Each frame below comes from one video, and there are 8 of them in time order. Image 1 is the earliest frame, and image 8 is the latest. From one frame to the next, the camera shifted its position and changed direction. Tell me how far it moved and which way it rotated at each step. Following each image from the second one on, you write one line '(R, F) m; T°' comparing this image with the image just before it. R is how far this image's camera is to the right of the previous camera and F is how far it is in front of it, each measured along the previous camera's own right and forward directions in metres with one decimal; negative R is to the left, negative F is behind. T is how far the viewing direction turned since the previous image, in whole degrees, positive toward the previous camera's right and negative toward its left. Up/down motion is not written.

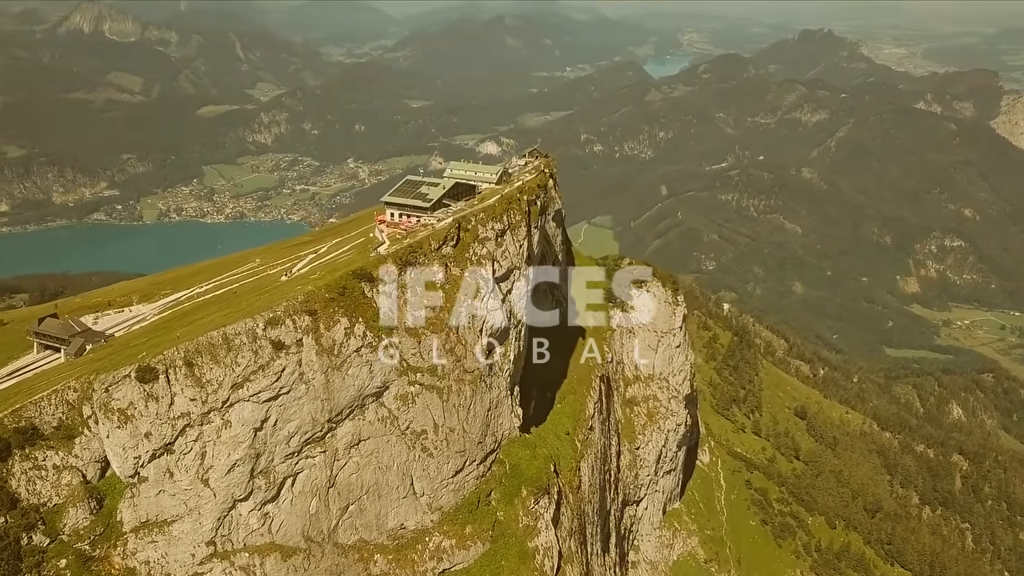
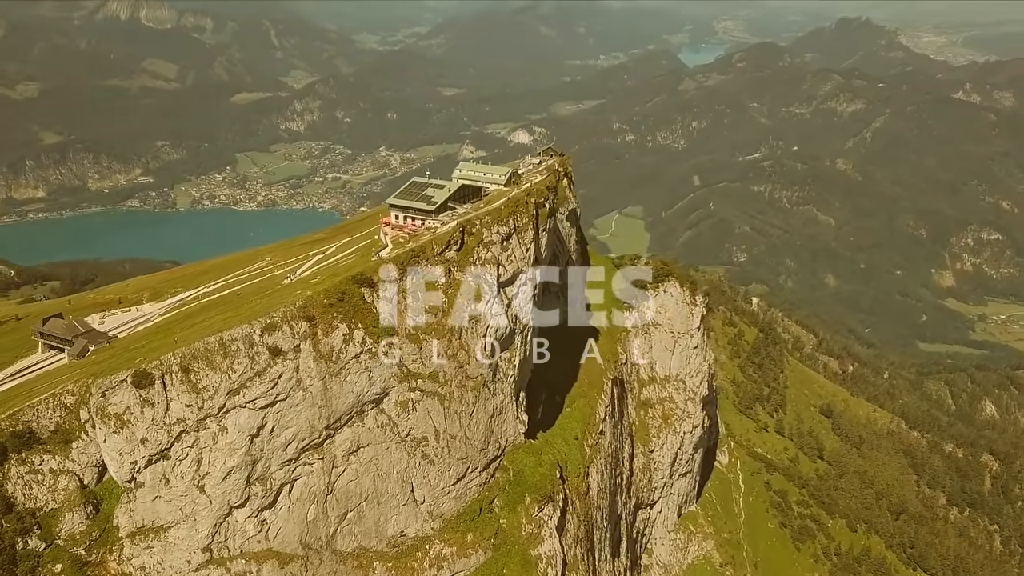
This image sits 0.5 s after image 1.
(+1.1, +0.9) m; -2°
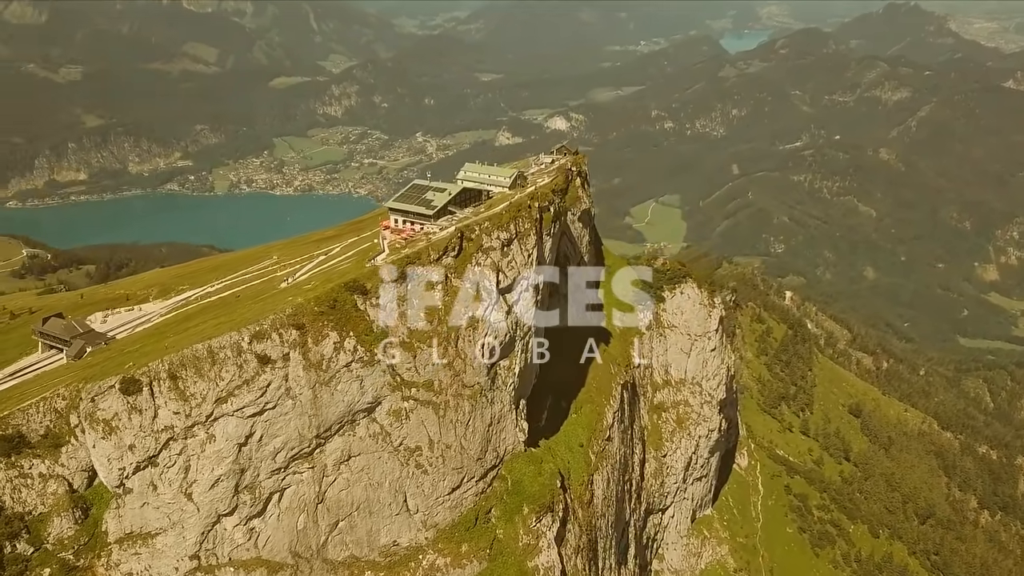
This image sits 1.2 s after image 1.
(+1.5, +0.9) m; -2°
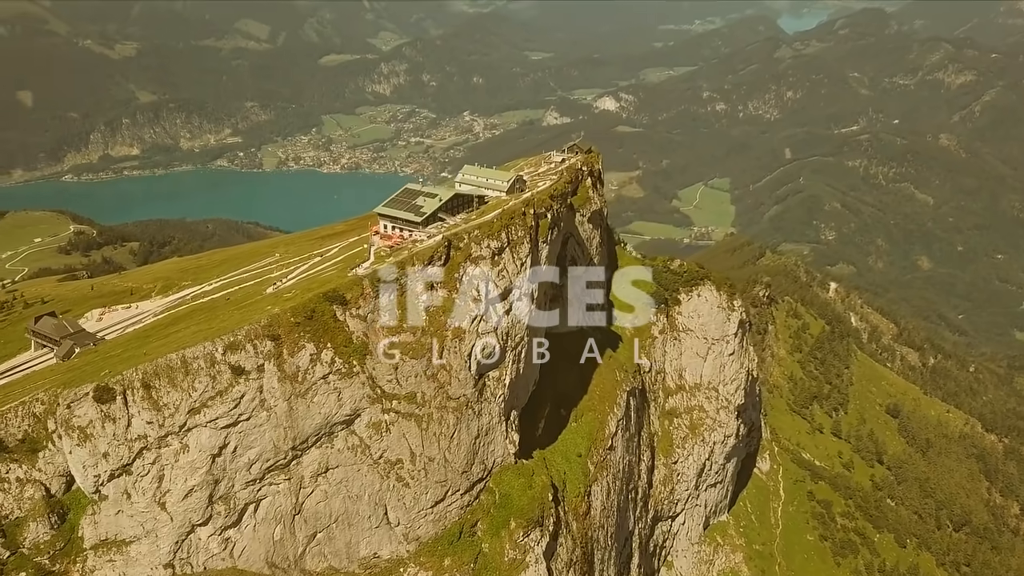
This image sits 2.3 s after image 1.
(+2.5, +1.1) m; -3°
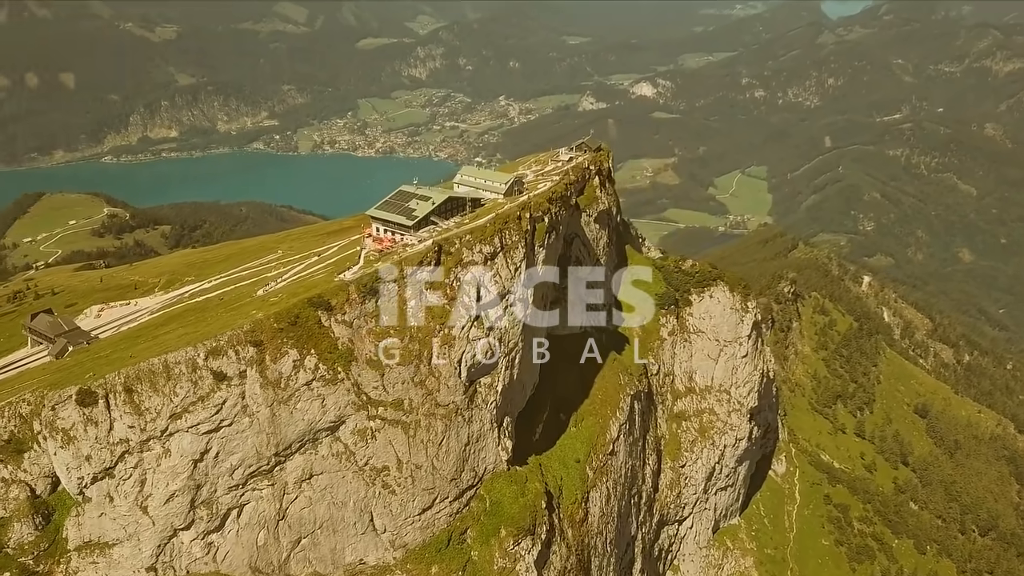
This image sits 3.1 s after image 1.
(+1.8, +0.8) m; -2°
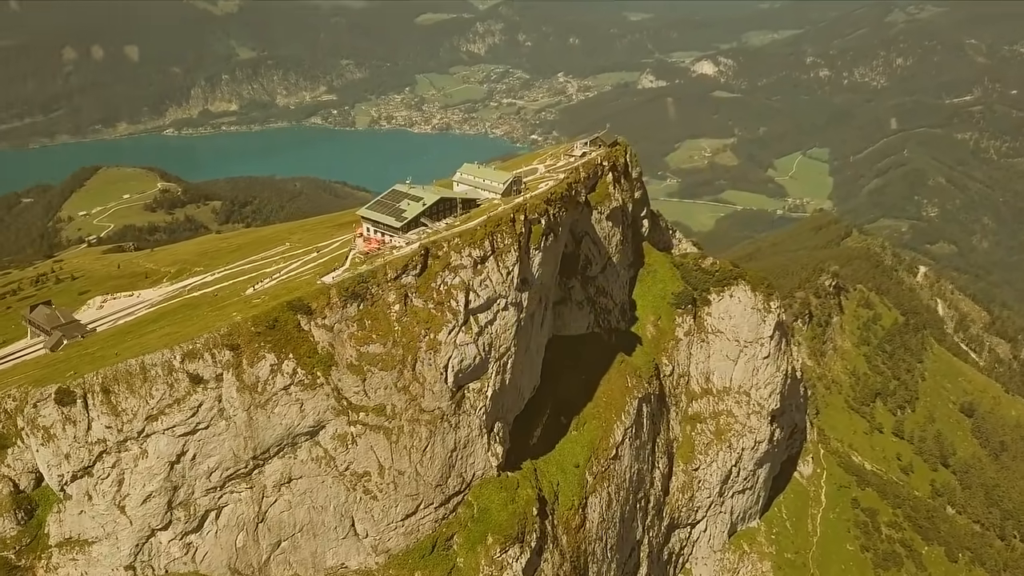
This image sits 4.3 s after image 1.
(+2.6, +1.1) m; -3°
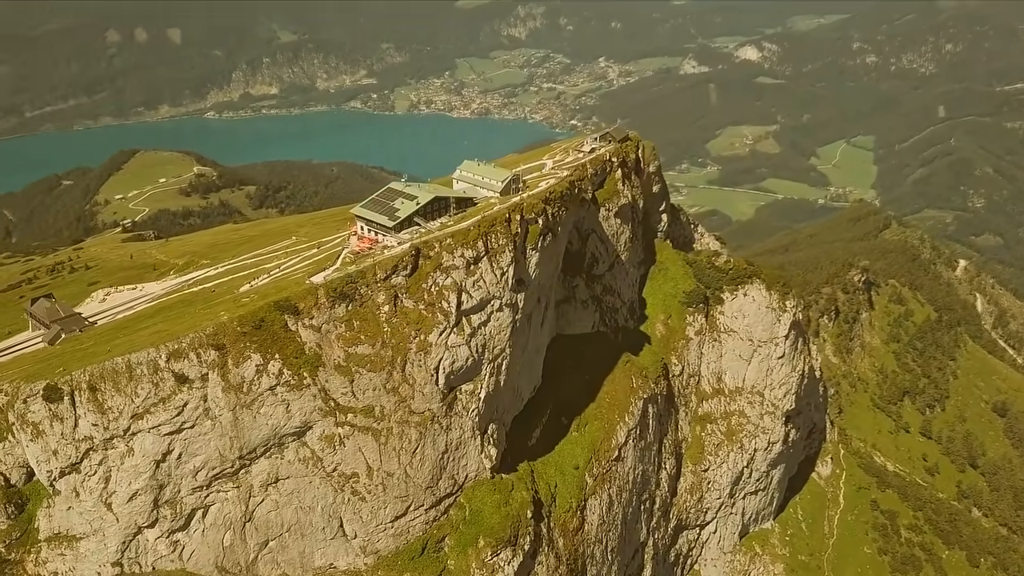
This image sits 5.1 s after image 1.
(+1.7, +0.7) m; -2°
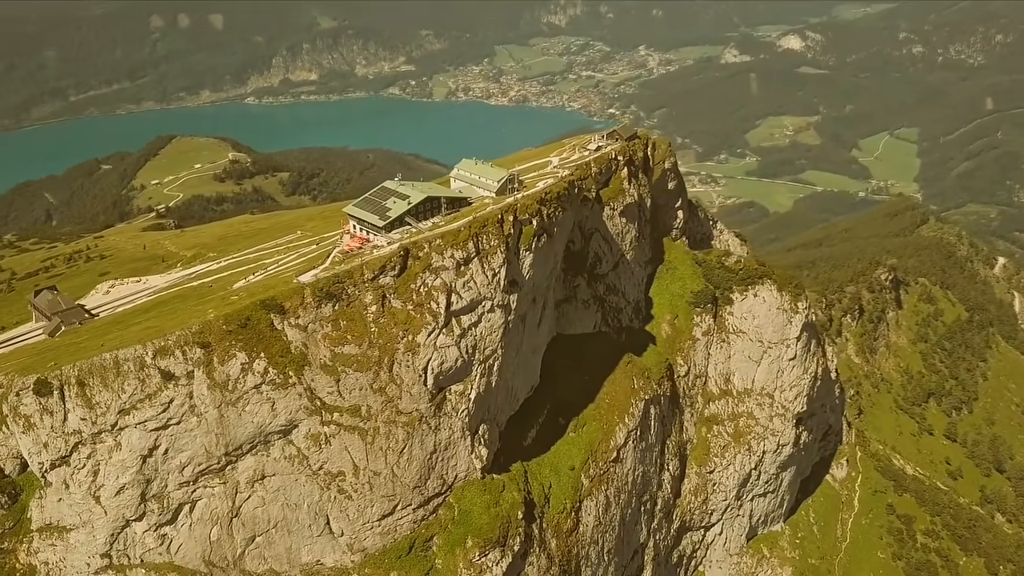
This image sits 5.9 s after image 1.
(+1.8, +0.3) m; -2°
